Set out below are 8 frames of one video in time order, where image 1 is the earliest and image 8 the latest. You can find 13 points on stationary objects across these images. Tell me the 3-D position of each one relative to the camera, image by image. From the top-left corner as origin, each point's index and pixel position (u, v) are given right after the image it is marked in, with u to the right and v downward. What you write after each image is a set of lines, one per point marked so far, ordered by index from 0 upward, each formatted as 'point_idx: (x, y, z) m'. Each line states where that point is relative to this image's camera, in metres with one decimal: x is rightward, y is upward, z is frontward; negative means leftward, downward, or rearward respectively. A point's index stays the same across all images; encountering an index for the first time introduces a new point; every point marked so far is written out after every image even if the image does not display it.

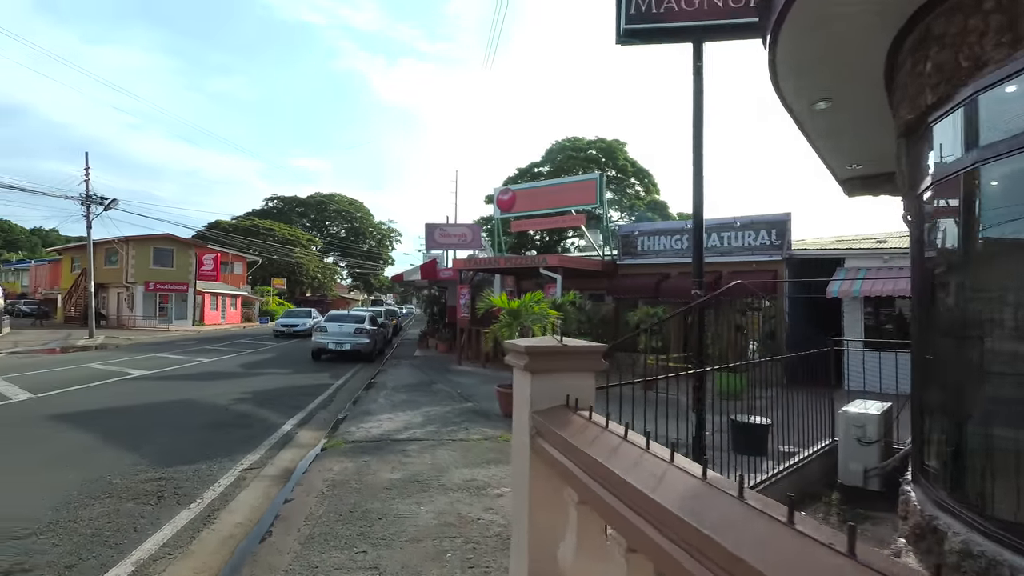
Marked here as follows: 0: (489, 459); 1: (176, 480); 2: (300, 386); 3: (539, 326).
0: (-0.3, -1.9, +6.2) m
1: (-3.2, -1.9, +5.4) m
2: (-4.4, -2.0, +11.6) m
3: (+0.4, -0.7, +9.5) m
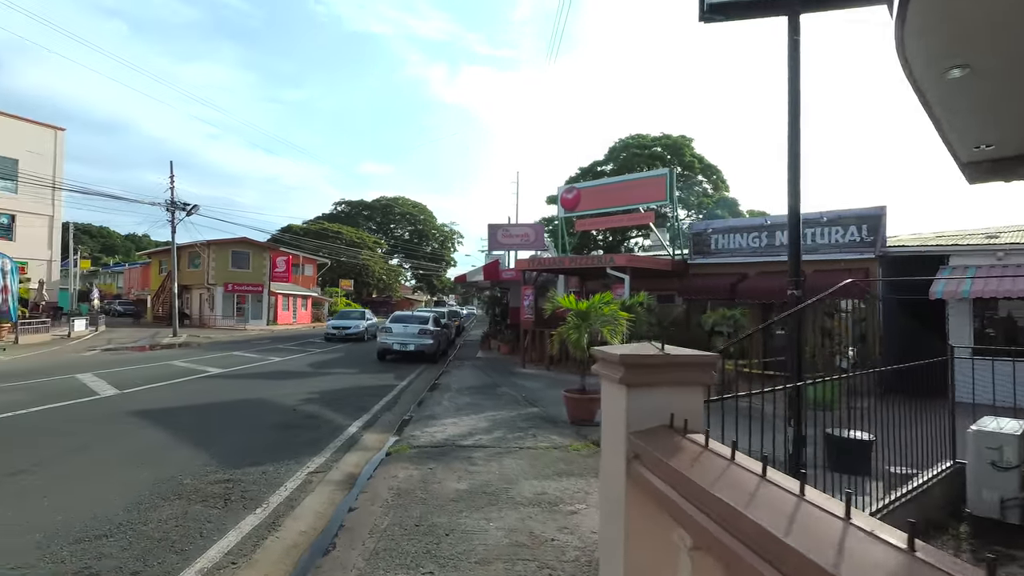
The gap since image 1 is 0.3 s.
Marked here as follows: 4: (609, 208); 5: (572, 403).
0: (+0.5, -1.9, +5.8) m
1: (-2.6, -1.9, +5.3) m
2: (-3.0, -2.0, +11.6) m
3: (+1.5, -0.7, +9.0) m
4: (+3.0, +2.4, +17.0) m
5: (+0.9, -1.8, +8.8) m
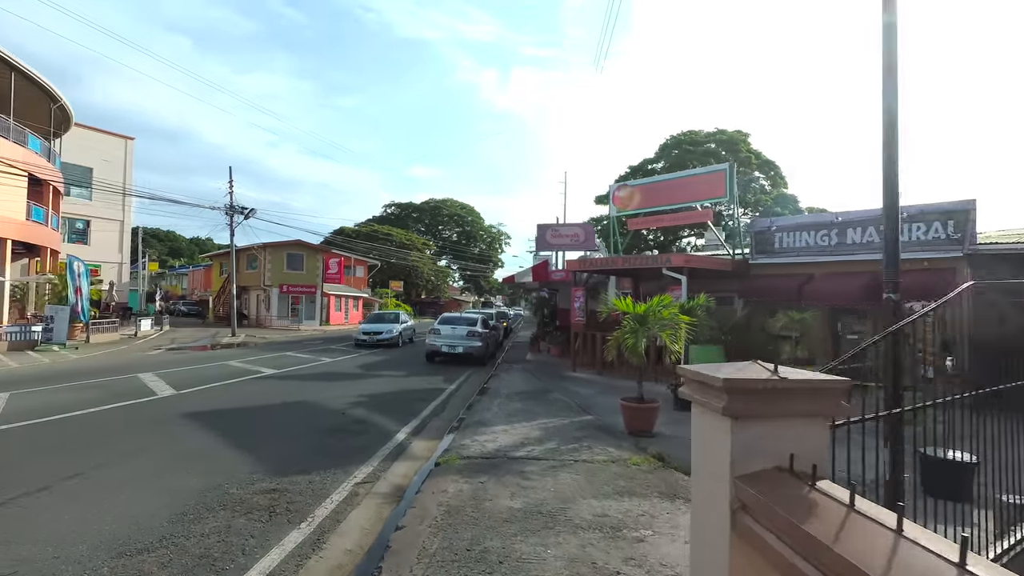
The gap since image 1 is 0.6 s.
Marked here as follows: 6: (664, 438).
0: (+1.0, -1.9, +5.4) m
1: (-2.0, -1.9, +5.2) m
2: (-2.0, -2.1, +11.4) m
3: (+2.3, -0.7, +8.5) m
4: (+4.4, +2.4, +16.4) m
5: (+1.7, -1.8, +8.3) m
6: (+2.2, -2.2, +8.1) m
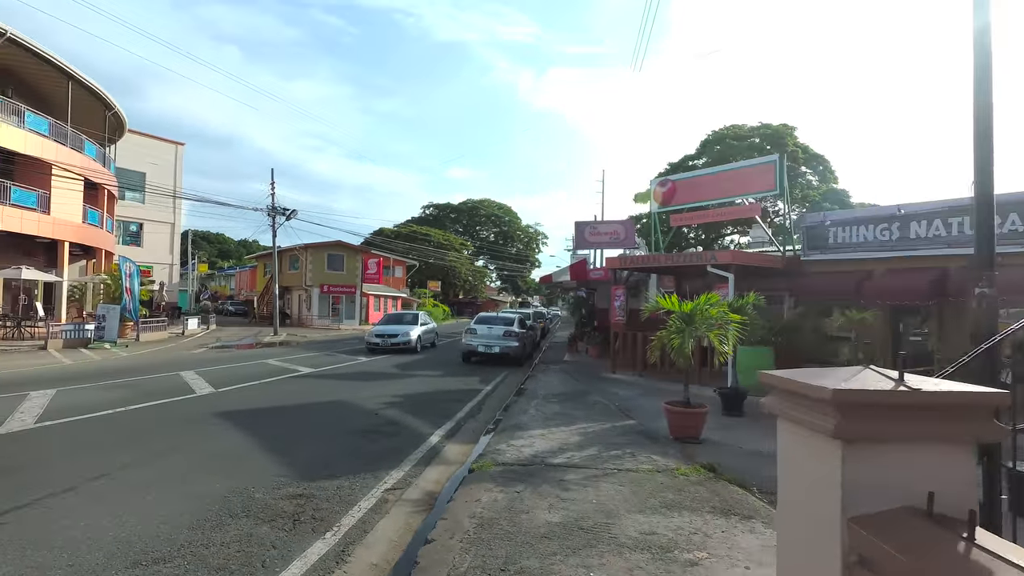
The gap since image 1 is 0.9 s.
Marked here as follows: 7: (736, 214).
0: (+1.4, -1.9, +4.9) m
1: (-1.7, -1.9, +4.9) m
2: (-1.2, -2.0, +11.2) m
3: (+2.9, -0.7, +7.9) m
4: (+5.5, +2.4, +15.7) m
5: (+2.3, -1.8, +7.8) m
6: (+2.7, -2.1, +7.6) m
7: (+6.1, +2.0, +15.3) m
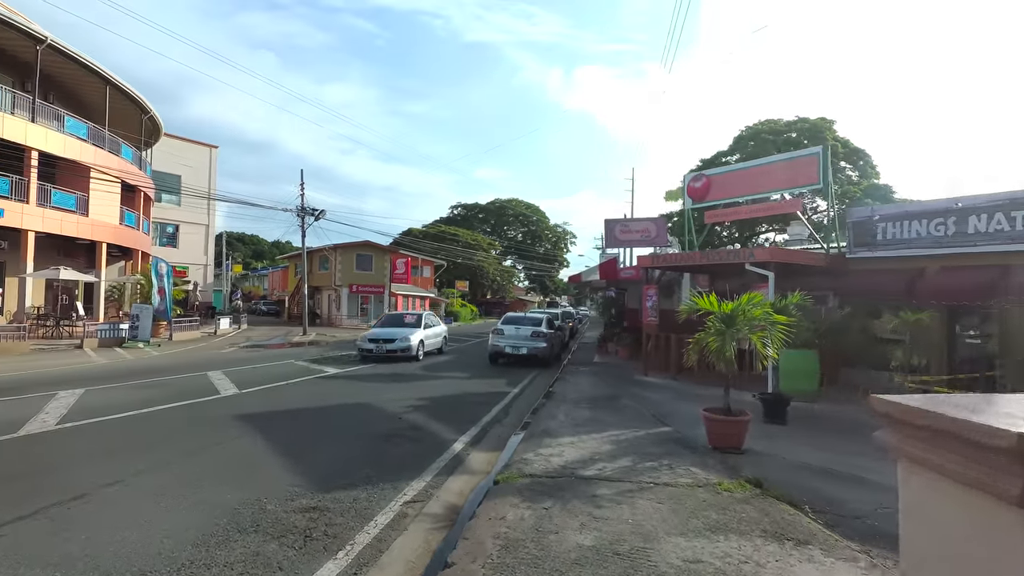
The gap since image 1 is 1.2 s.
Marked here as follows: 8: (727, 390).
0: (+1.6, -1.9, +4.5) m
1: (-1.5, -1.8, +4.6) m
2: (-0.7, -2.0, +10.8) m
3: (+3.2, -0.6, +7.4) m
4: (+6.2, +2.4, +15.0) m
5: (+2.6, -1.8, +7.3) m
6: (+3.1, -2.1, +7.0) m
7: (+6.8, +2.1, +14.6) m
8: (+2.9, -1.4, +7.5) m
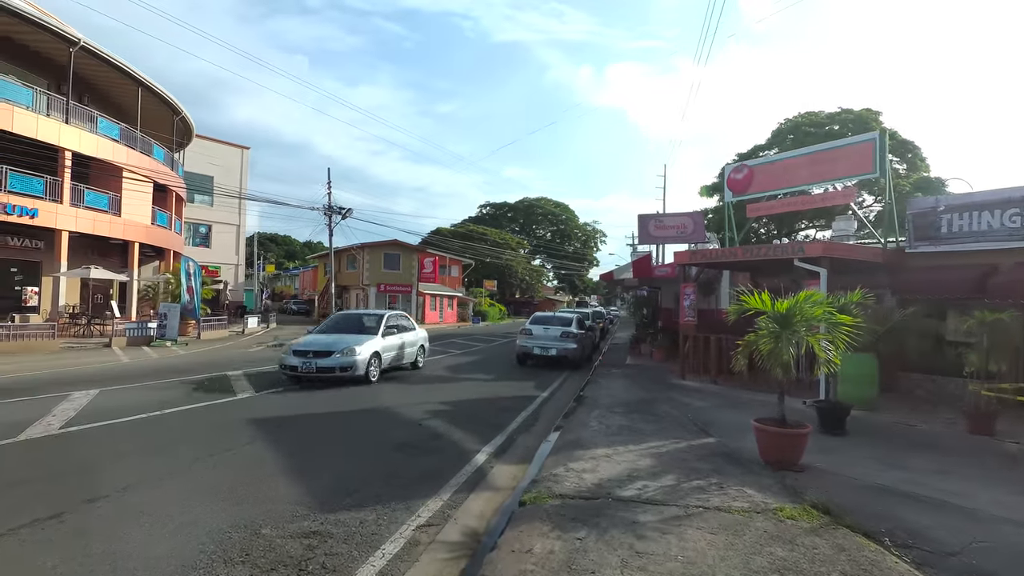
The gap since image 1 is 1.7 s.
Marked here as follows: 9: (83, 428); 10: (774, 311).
0: (+1.8, -1.8, +3.7) m
1: (-1.3, -1.8, +4.0) m
2: (-0.2, -2.0, +10.2) m
3: (+3.6, -0.6, +6.5) m
4: (+7.0, +2.5, +14.0) m
5: (+3.0, -1.7, +6.5) m
6: (+3.4, -2.1, +6.2) m
7: (+7.5, +2.1, +13.6) m
8: (+3.2, -1.3, +6.7) m
9: (-5.4, -1.8, +7.1) m
10: (+3.1, -0.3, +6.6) m
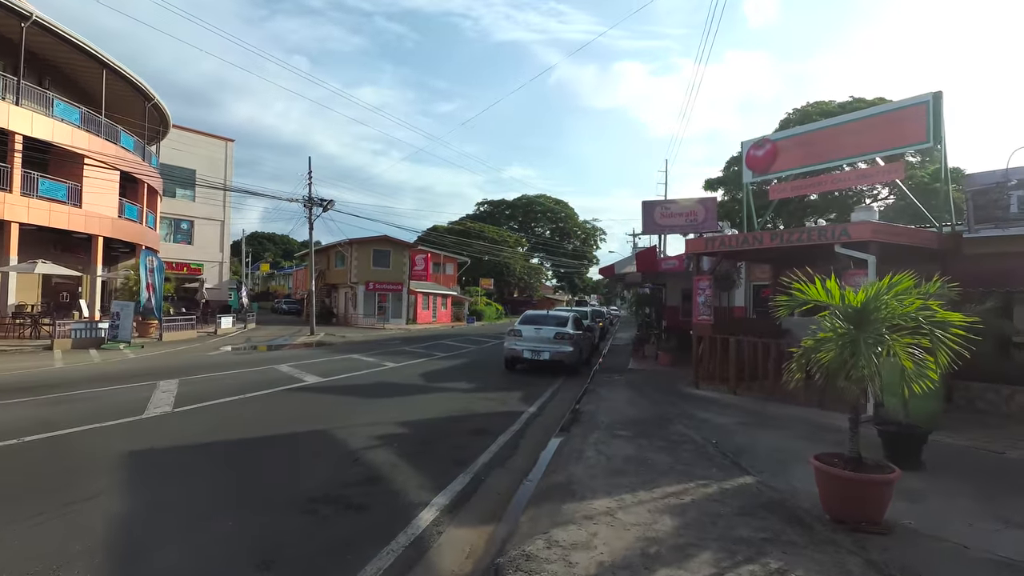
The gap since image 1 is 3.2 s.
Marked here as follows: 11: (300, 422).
0: (+1.5, -1.7, +1.8) m
1: (-1.6, -1.7, +2.1) m
2: (-0.5, -1.9, +8.3) m
3: (+3.2, -0.5, +4.6) m
4: (+6.6, +2.6, +12.0) m
5: (+2.6, -1.6, +4.6) m
6: (+3.1, -1.9, +4.3) m
7: (+7.2, +2.2, +11.7) m
8: (+2.9, -1.2, +4.7) m
9: (-5.8, -1.7, +5.2) m
10: (+2.8, -0.2, +4.7) m
11: (-2.7, -1.7, +7.3) m
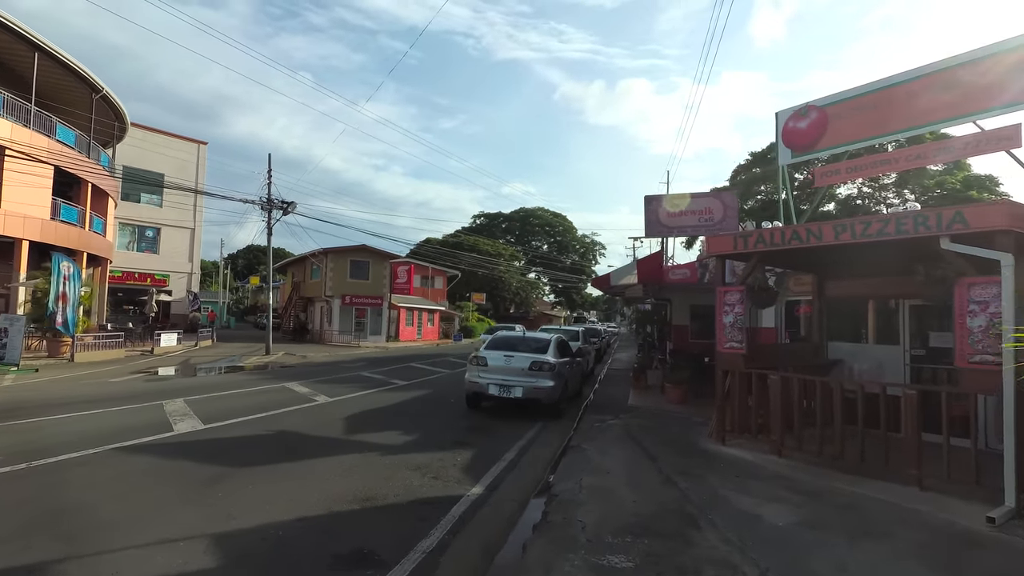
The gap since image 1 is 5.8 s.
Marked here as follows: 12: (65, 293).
0: (+0.8, -1.6, -1.4) m
1: (-2.3, -1.6, -1.1) m
2: (-1.2, -2.0, +5.1) m
3: (+2.6, -0.5, +1.4) m
4: (+6.0, +2.4, +8.9) m
5: (+2.0, -1.6, +1.4) m
6: (+2.4, -2.0, +1.1) m
7: (+6.6, +2.0, +8.6) m
8: (+2.2, -1.2, +1.6) m
9: (-6.4, -1.6, +2.0) m
10: (+2.1, -0.2, +1.5) m
11: (-3.4, -1.8, +4.1) m
12: (-14.0, -0.2, +17.7) m
